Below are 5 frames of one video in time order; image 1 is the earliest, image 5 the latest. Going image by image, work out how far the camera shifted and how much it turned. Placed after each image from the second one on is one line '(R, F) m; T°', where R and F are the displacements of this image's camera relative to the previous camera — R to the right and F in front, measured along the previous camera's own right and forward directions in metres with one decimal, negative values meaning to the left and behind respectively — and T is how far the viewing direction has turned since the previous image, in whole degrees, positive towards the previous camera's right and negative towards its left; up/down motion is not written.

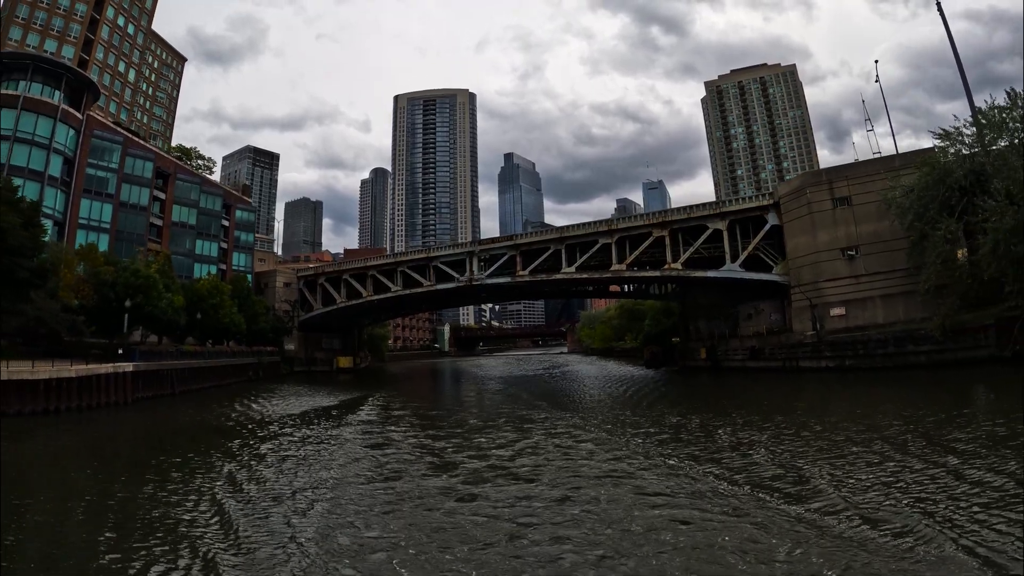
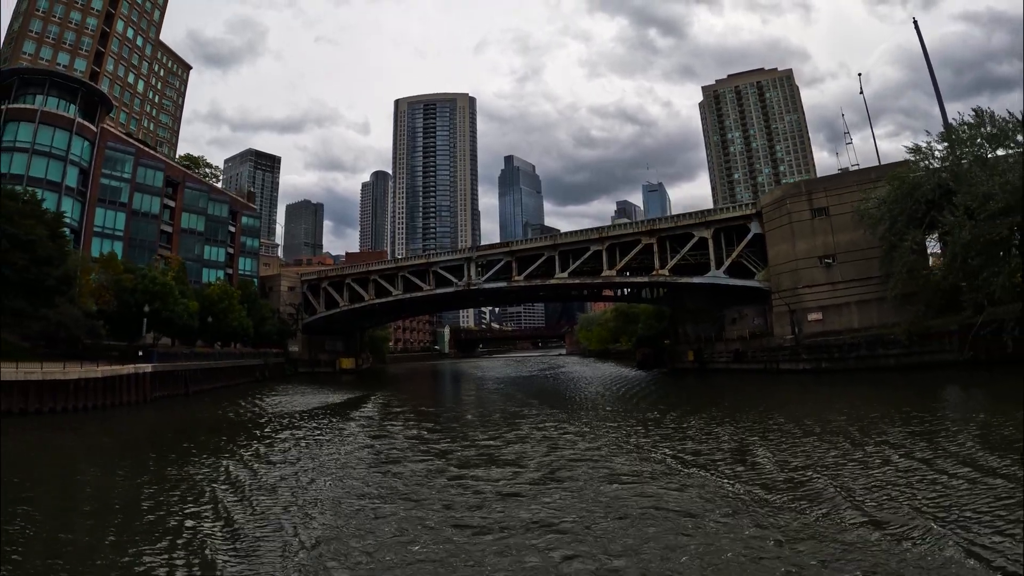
(+0.3, -1.6) m; 0°
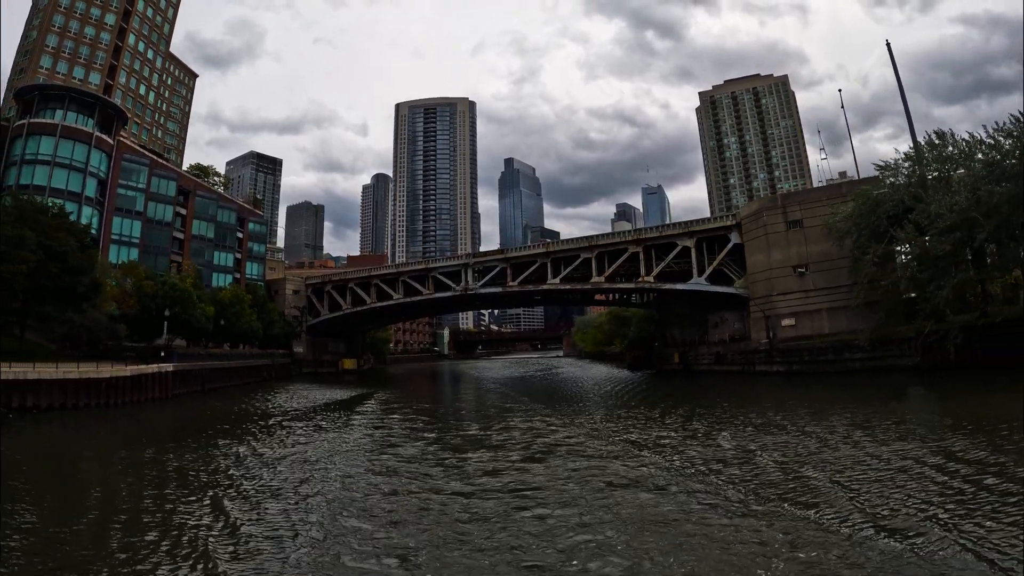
(+0.4, -2.1) m; 0°
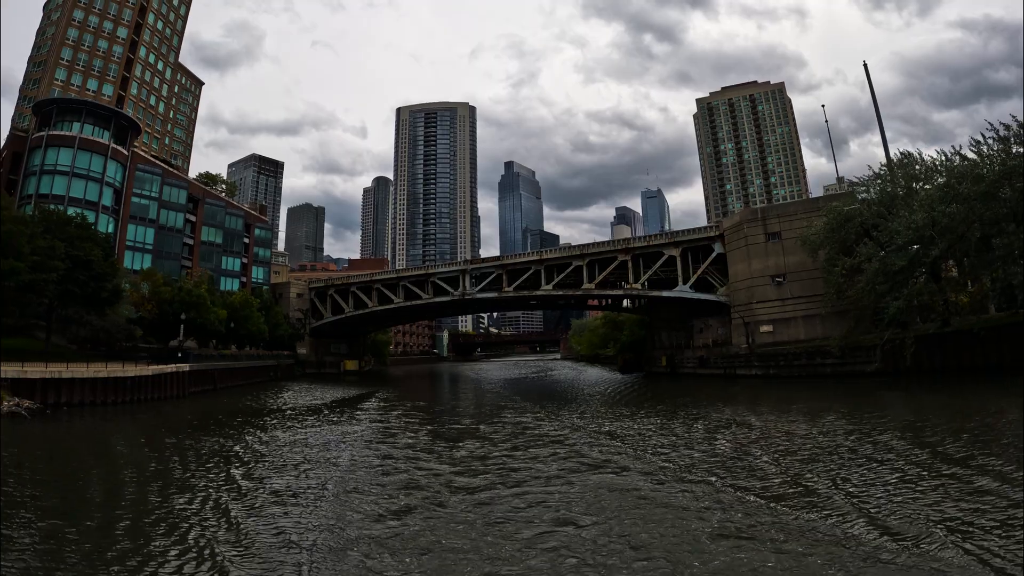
(+0.3, -1.9) m; 0°
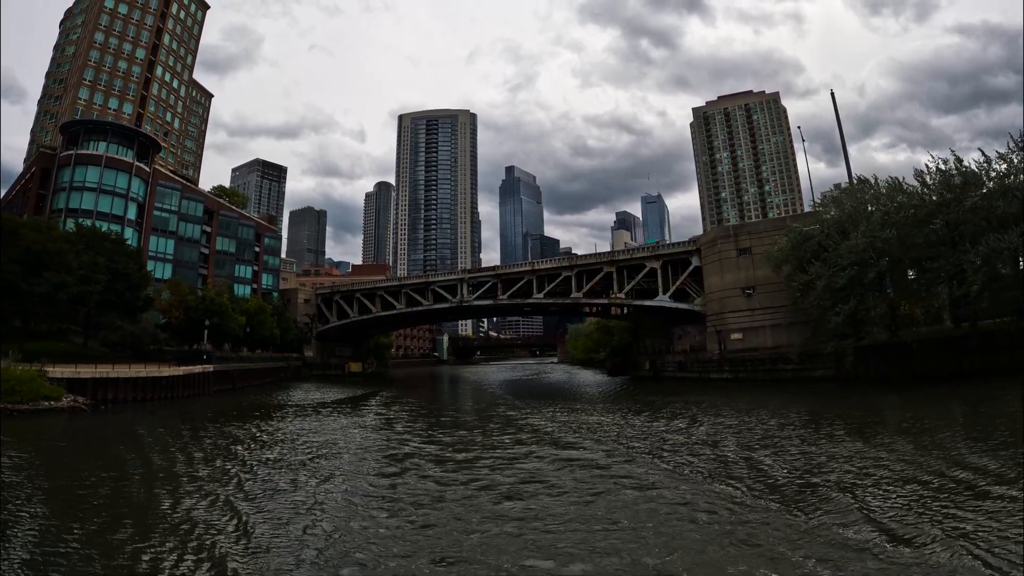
(+0.5, -3.2) m; 0°
